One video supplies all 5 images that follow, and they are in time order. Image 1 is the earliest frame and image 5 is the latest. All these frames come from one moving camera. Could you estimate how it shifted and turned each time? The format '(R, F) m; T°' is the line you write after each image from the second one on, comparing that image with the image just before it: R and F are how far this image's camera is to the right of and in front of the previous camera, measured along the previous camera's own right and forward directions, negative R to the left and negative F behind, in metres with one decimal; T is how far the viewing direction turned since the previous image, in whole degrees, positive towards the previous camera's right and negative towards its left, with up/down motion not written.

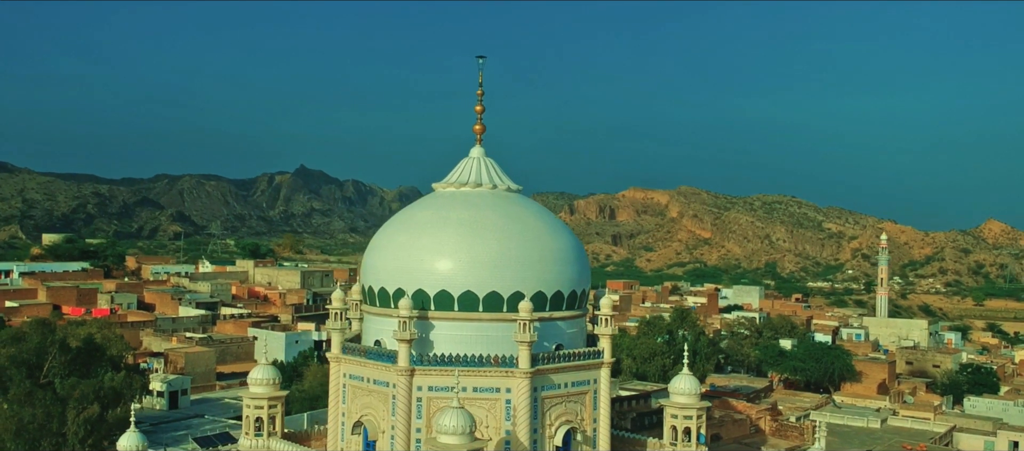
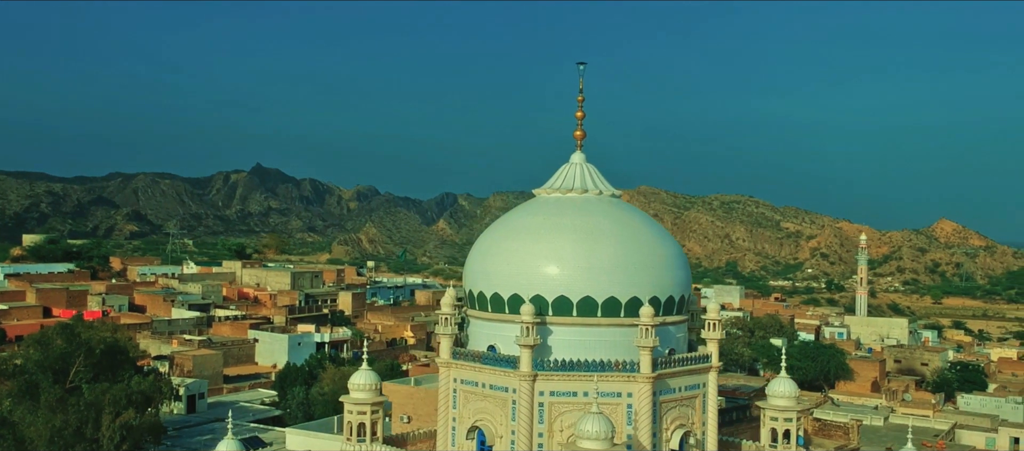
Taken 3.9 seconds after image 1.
(-2.1, -0.1) m; +3°
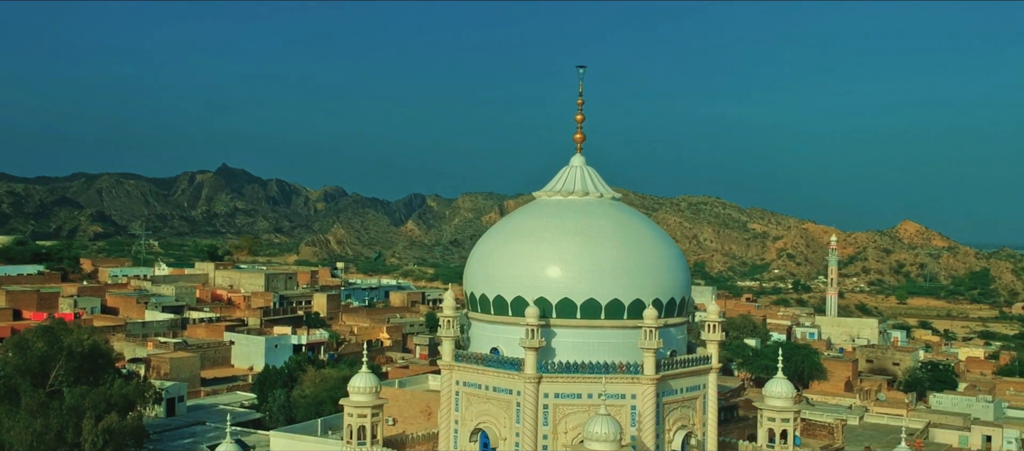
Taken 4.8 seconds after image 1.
(-0.5, 0.0) m; +2°
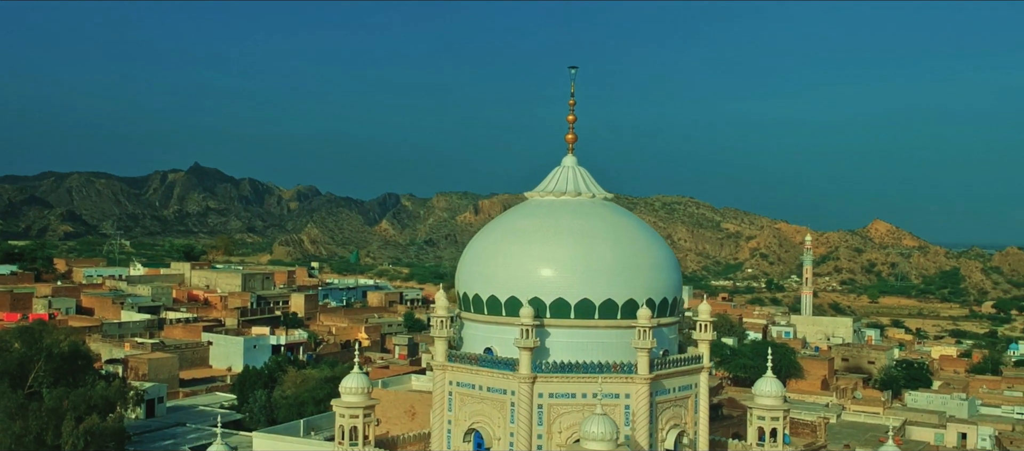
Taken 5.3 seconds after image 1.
(-0.3, 0.0) m; +1°
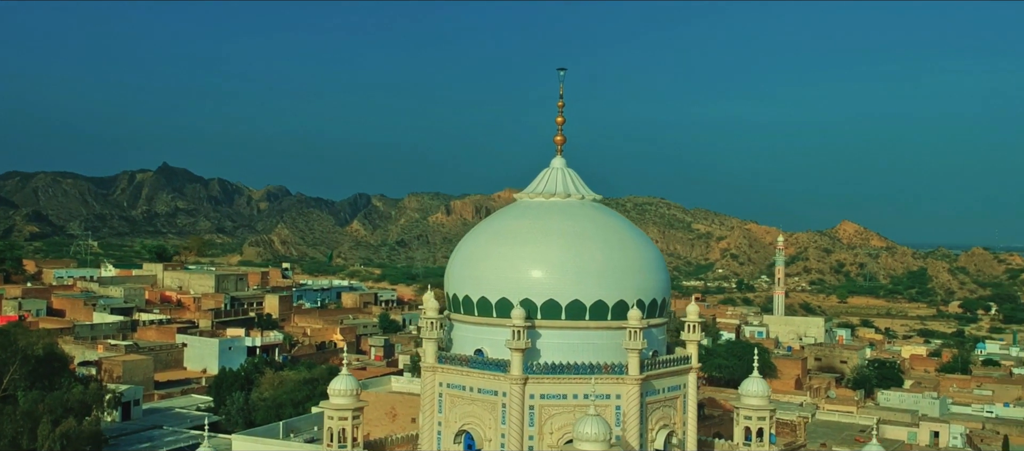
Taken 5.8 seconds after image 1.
(-0.3, 0.0) m; +2°
